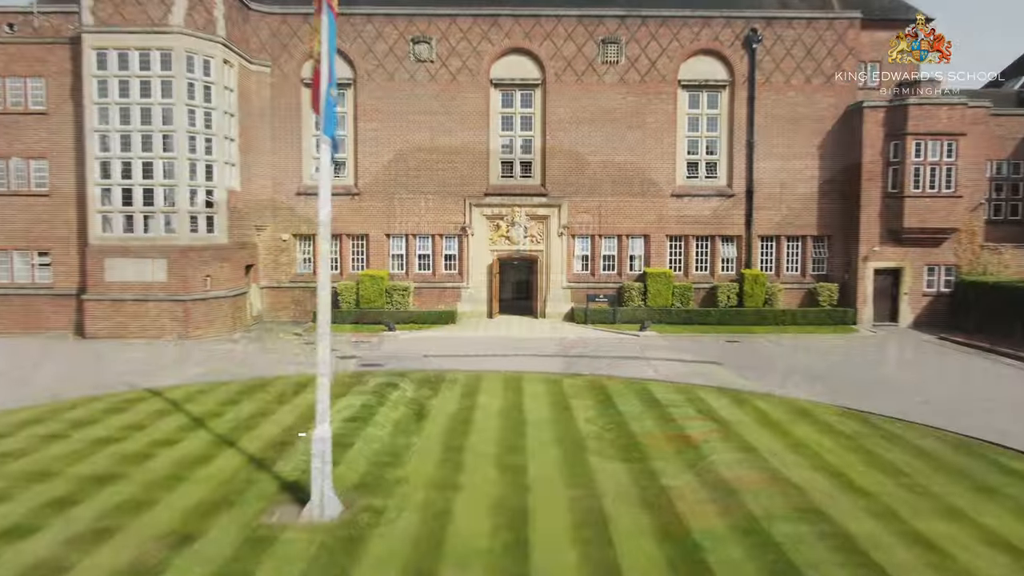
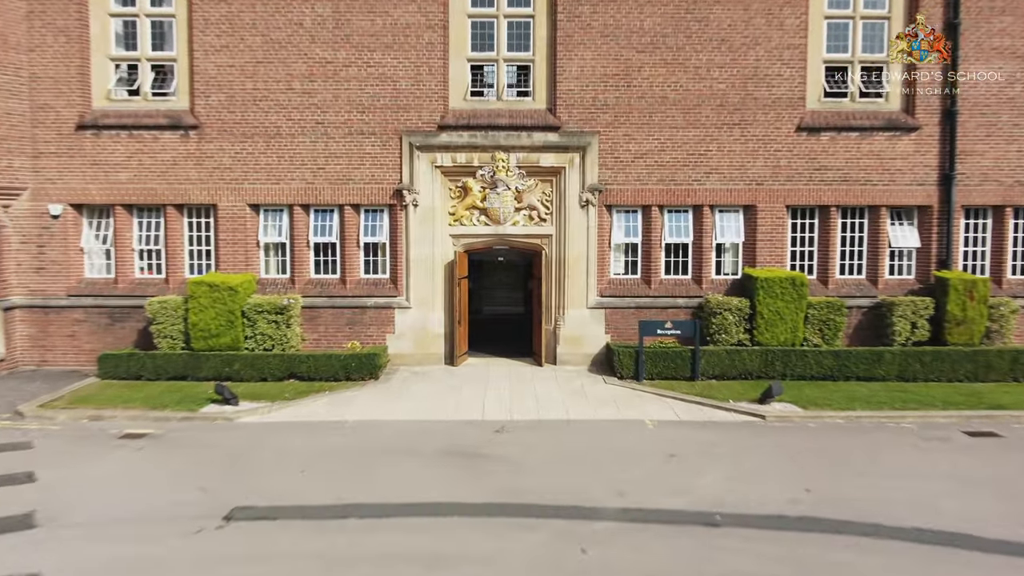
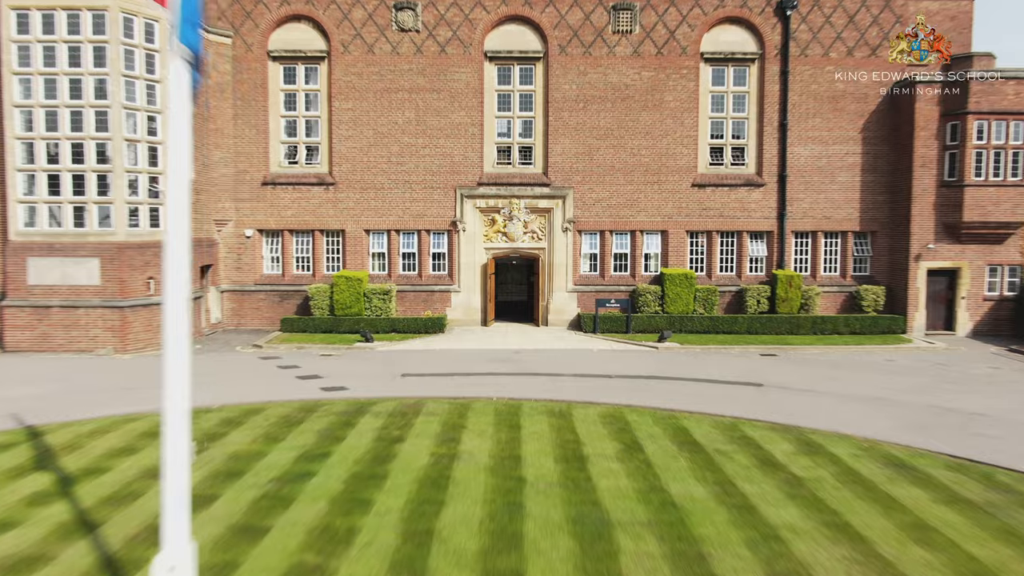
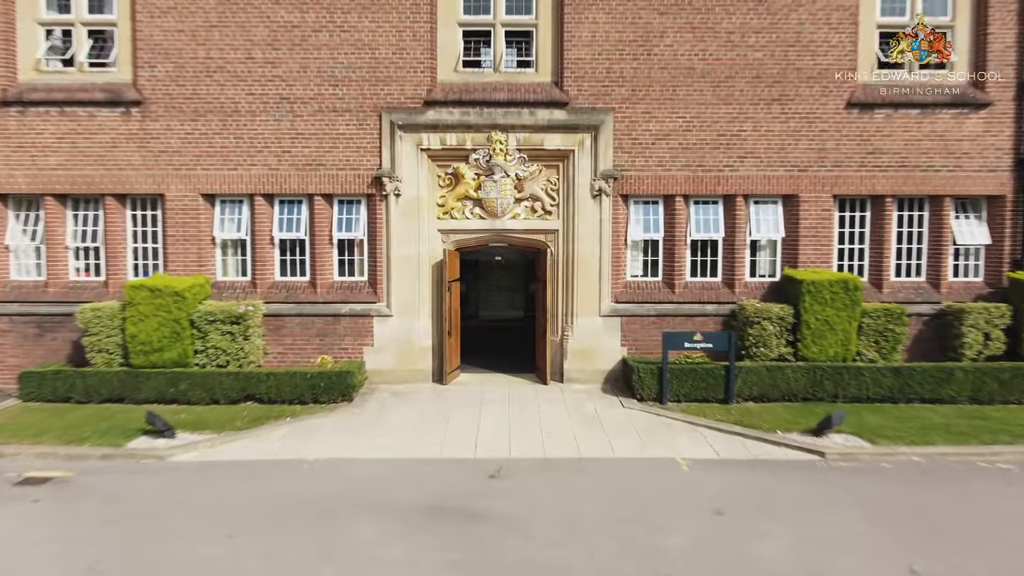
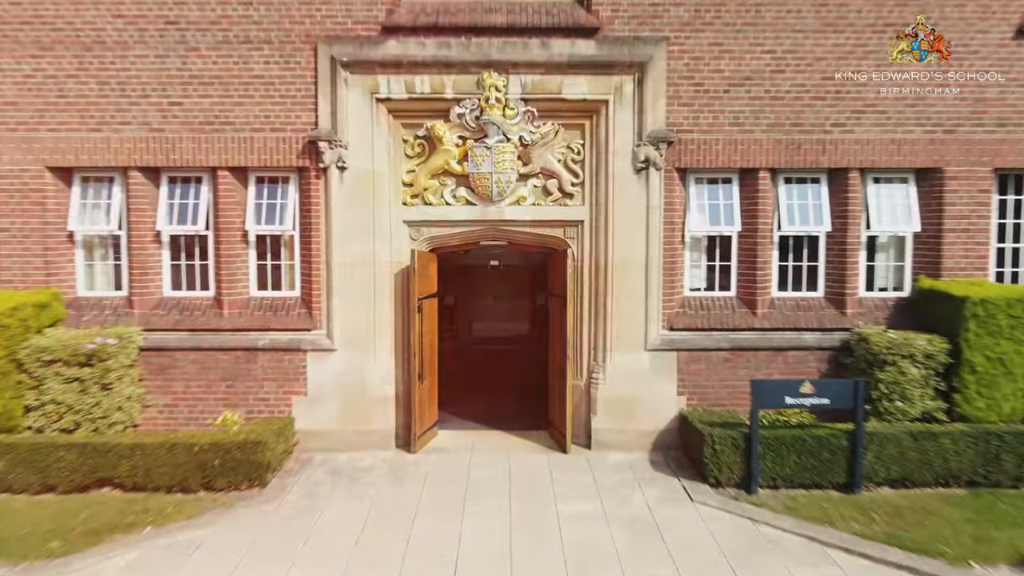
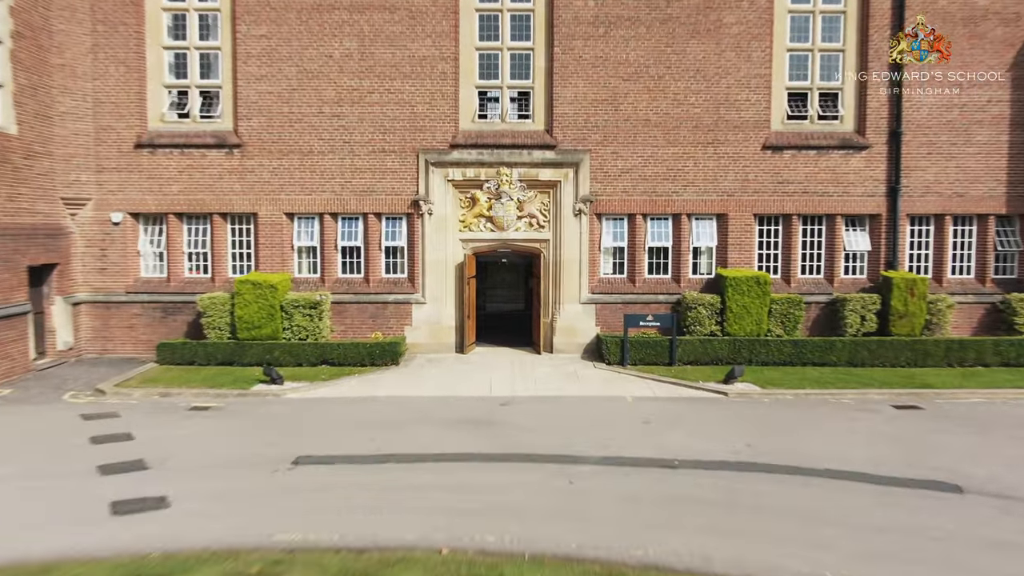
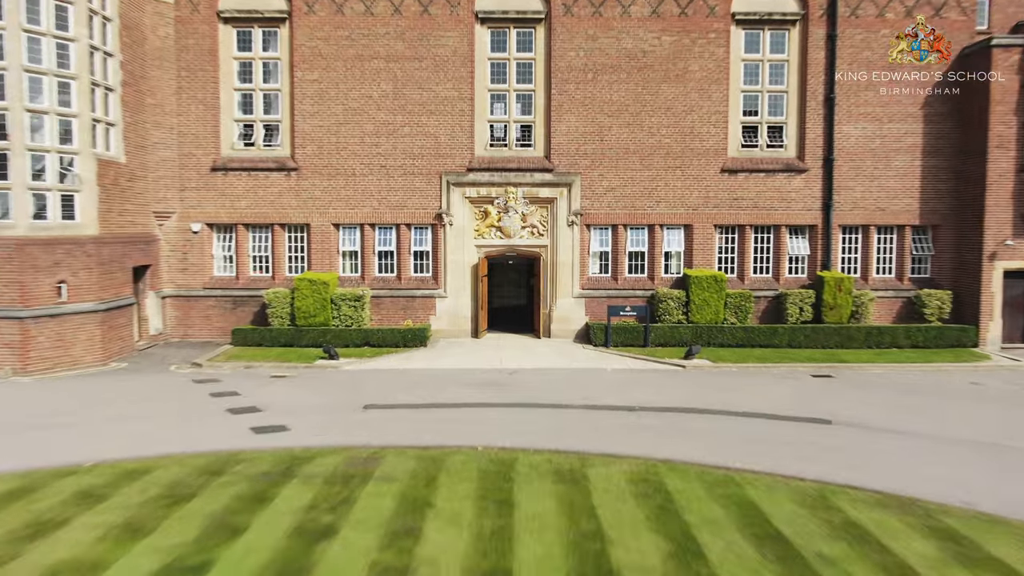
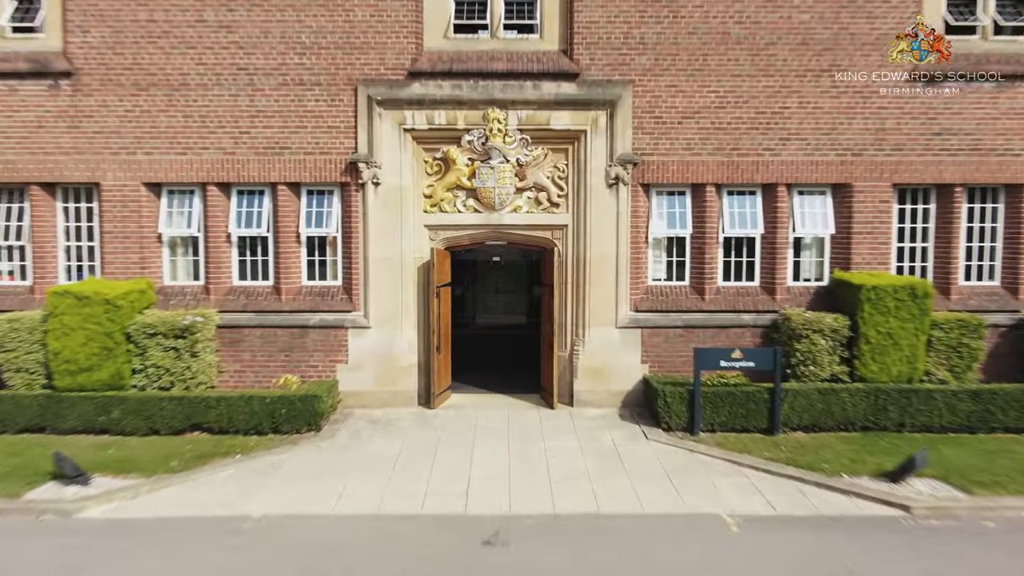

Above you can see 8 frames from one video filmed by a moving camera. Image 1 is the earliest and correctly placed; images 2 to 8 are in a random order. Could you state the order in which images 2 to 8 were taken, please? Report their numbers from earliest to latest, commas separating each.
3, 7, 6, 2, 4, 8, 5
